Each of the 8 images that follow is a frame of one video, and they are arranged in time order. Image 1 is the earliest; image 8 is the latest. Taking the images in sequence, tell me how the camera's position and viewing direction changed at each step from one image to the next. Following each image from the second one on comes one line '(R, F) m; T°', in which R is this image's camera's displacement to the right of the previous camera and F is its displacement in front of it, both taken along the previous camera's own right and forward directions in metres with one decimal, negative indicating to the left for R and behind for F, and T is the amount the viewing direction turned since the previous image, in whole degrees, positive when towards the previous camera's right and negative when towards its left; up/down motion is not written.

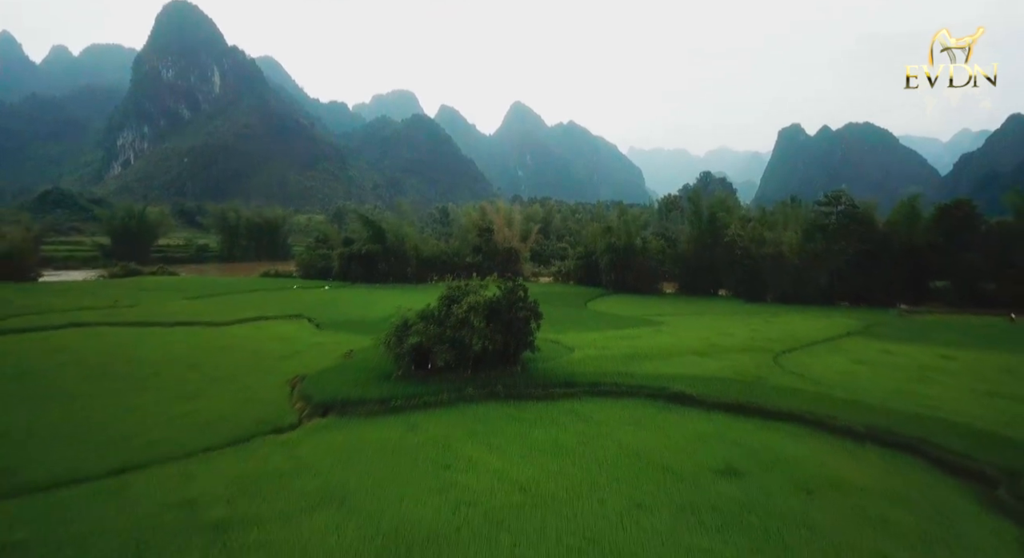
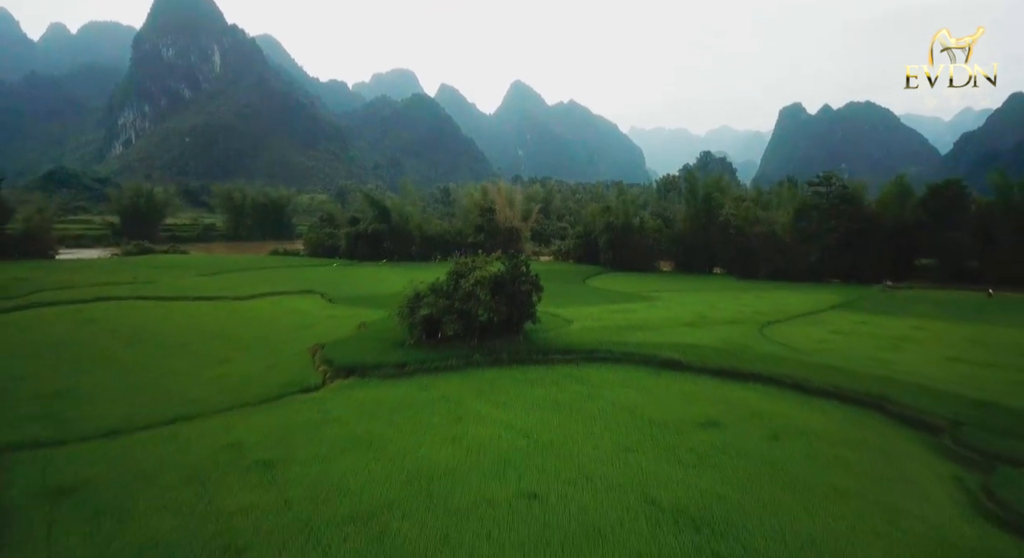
(-0.1, -0.8) m; 0°
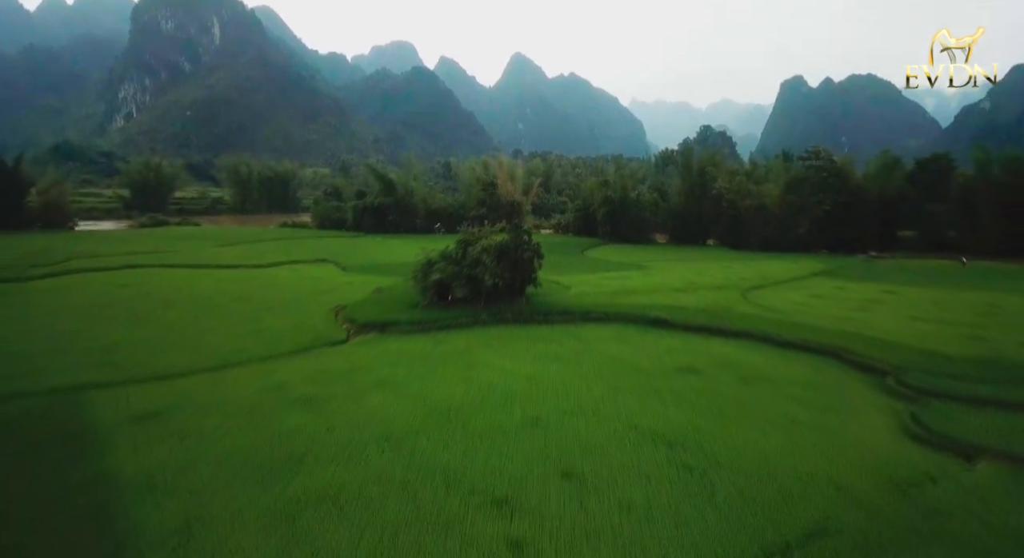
(-0.1, -1.1) m; 0°
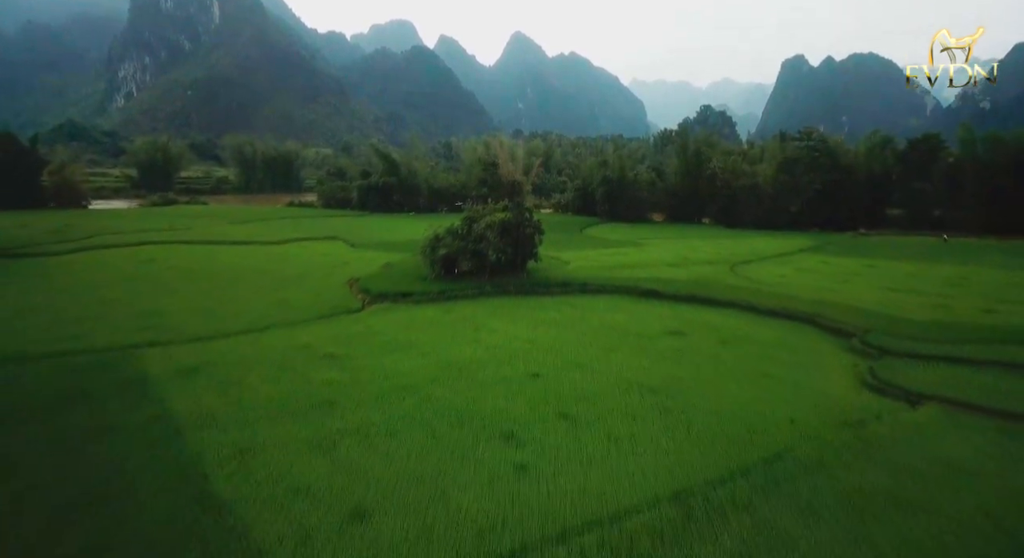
(-0.1, -0.9) m; 0°
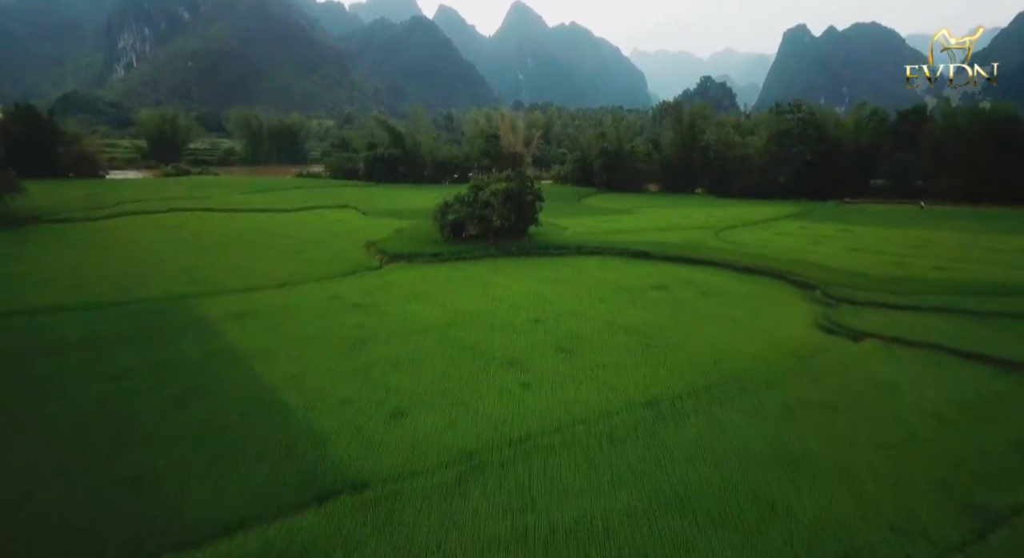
(-0.1, -1.3) m; 0°
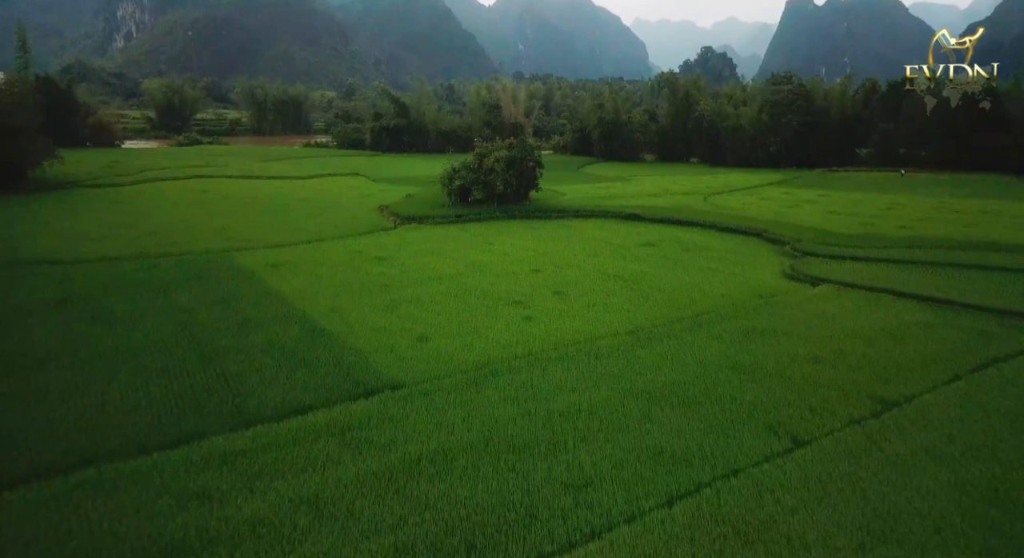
(-0.1, -1.3) m; 0°
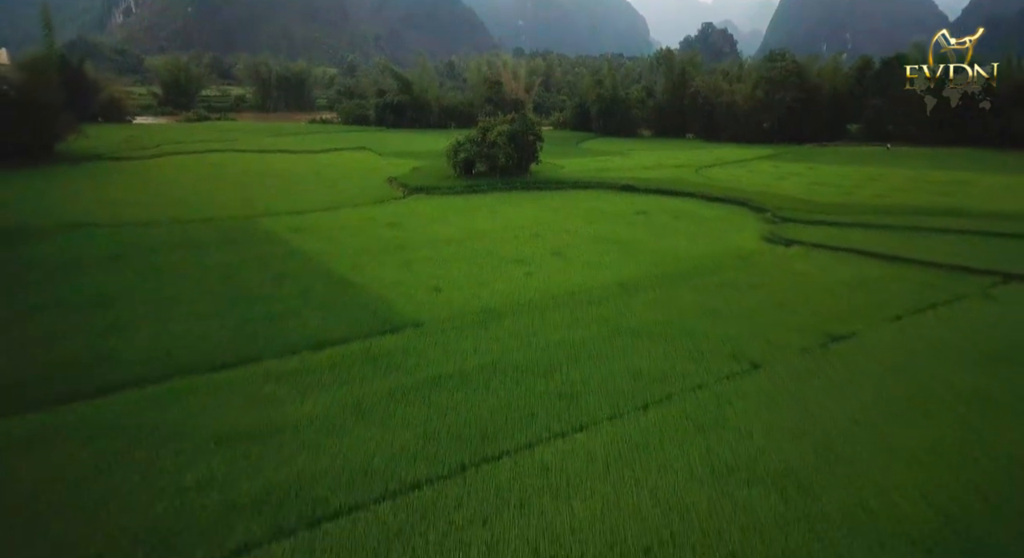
(0.0, -1.0) m; 0°
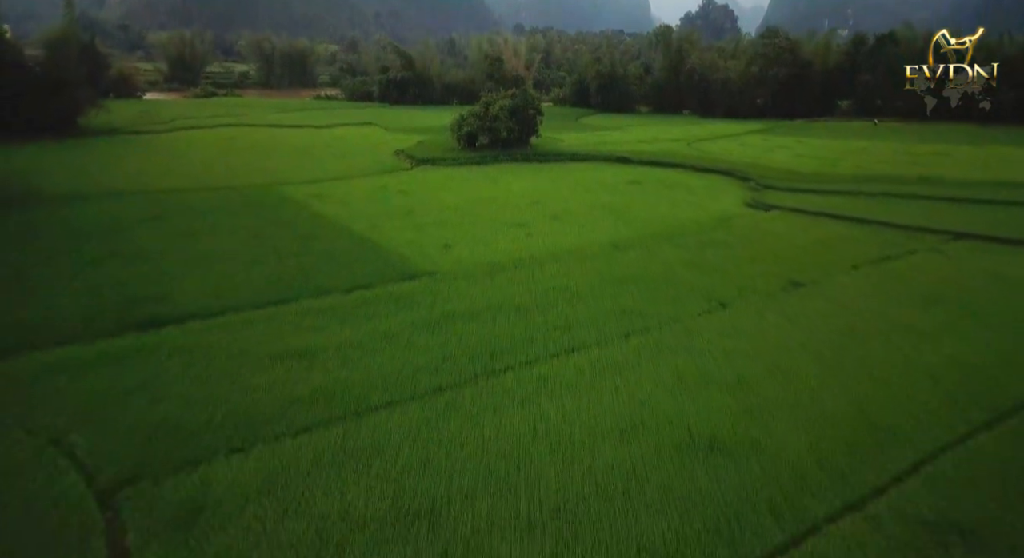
(0.0, -1.0) m; 0°
